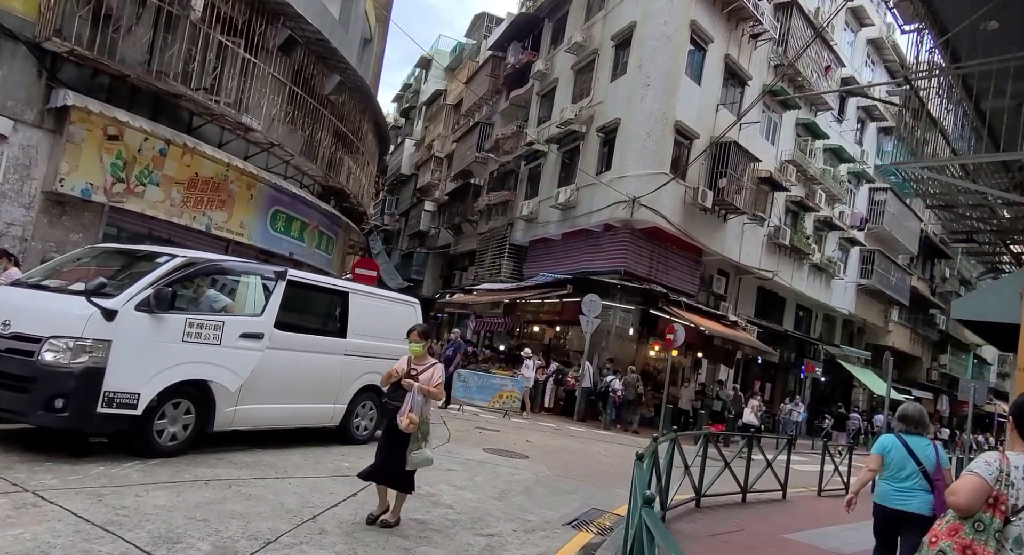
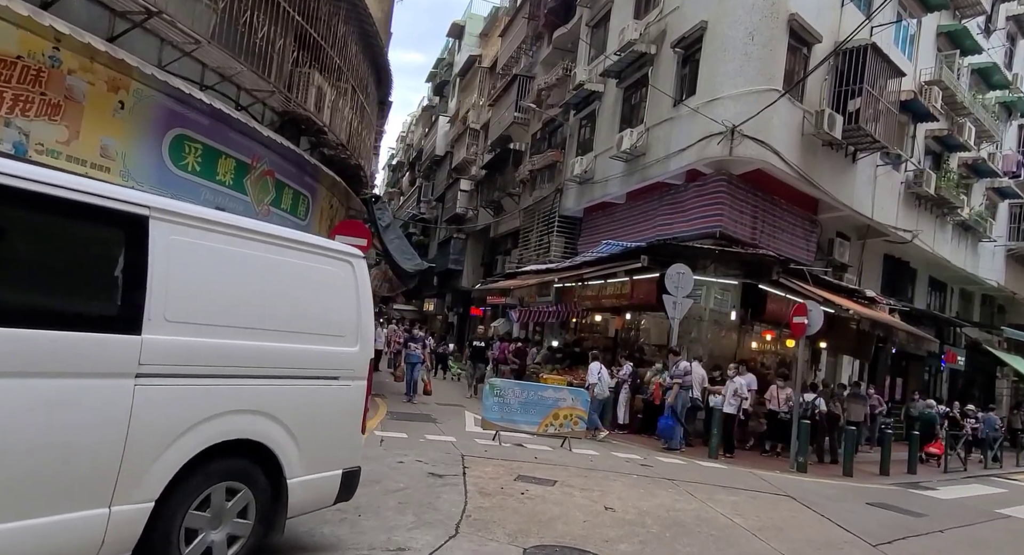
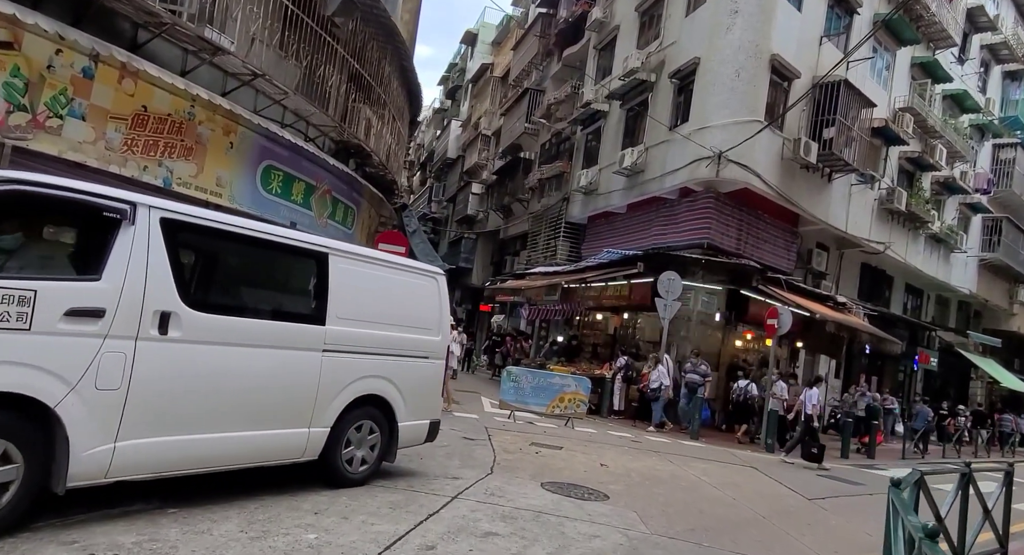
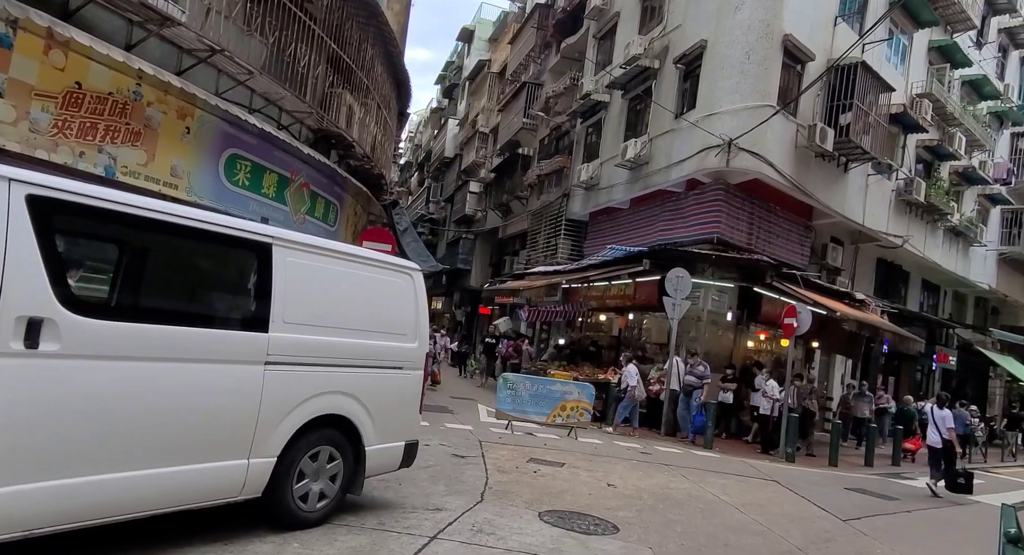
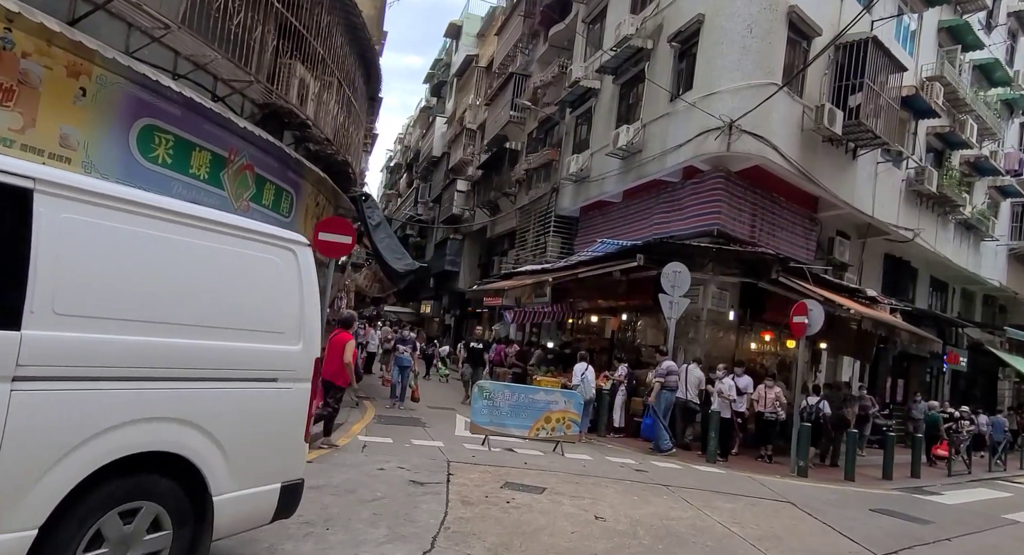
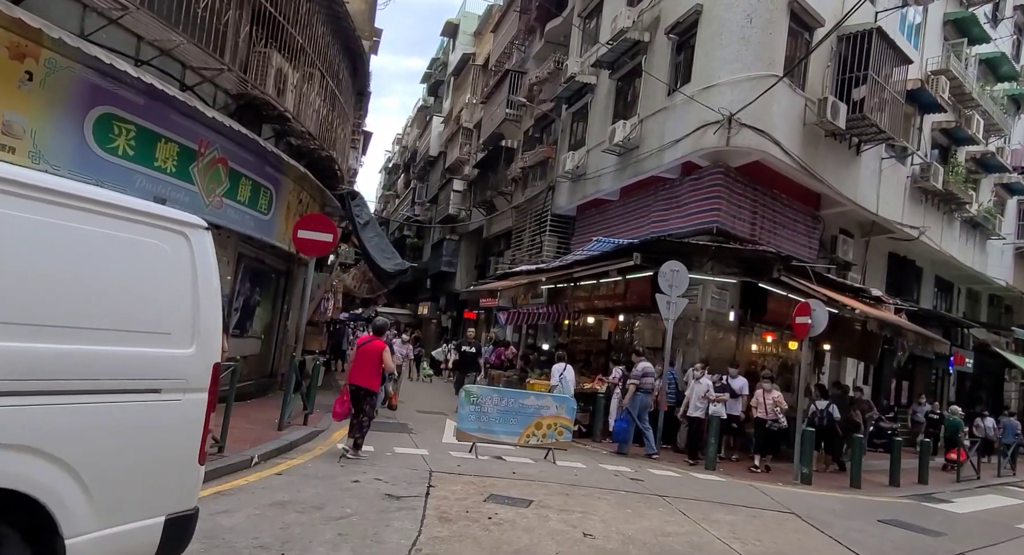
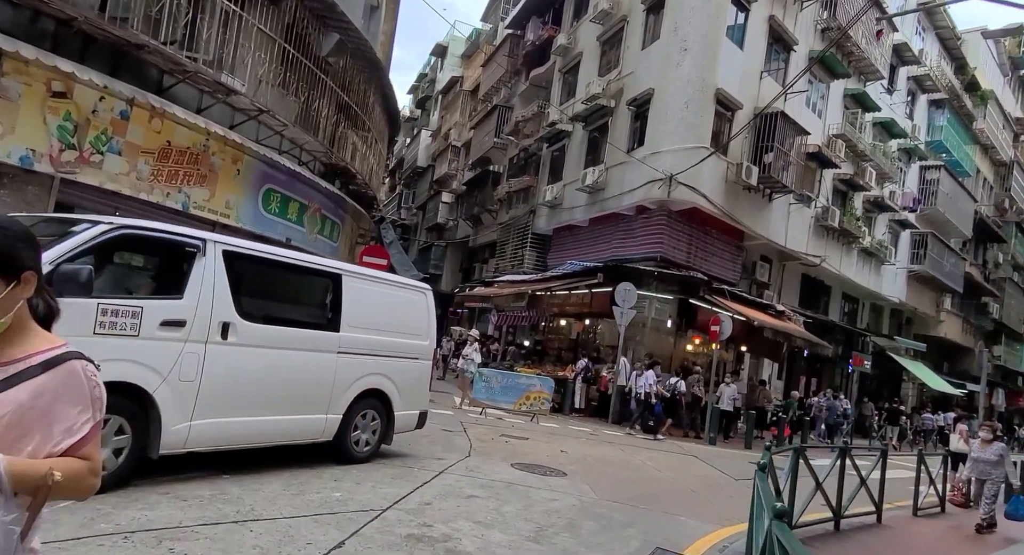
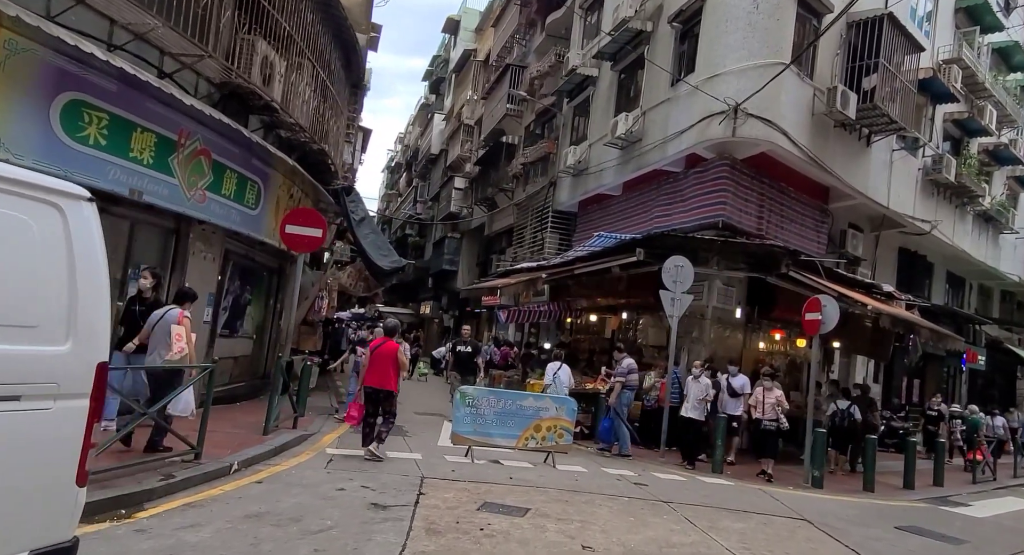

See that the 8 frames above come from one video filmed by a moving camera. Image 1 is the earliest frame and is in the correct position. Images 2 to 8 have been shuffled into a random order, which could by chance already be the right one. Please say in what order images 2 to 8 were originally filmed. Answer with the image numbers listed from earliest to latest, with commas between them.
7, 3, 4, 2, 5, 6, 8
